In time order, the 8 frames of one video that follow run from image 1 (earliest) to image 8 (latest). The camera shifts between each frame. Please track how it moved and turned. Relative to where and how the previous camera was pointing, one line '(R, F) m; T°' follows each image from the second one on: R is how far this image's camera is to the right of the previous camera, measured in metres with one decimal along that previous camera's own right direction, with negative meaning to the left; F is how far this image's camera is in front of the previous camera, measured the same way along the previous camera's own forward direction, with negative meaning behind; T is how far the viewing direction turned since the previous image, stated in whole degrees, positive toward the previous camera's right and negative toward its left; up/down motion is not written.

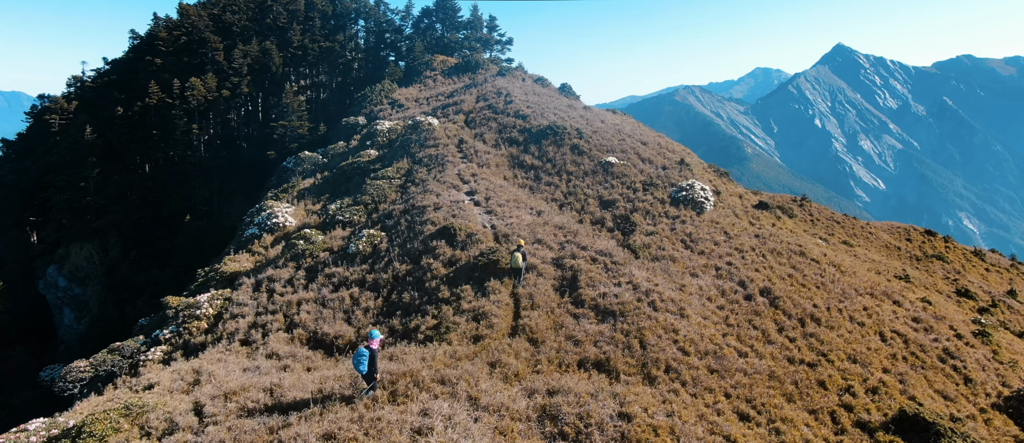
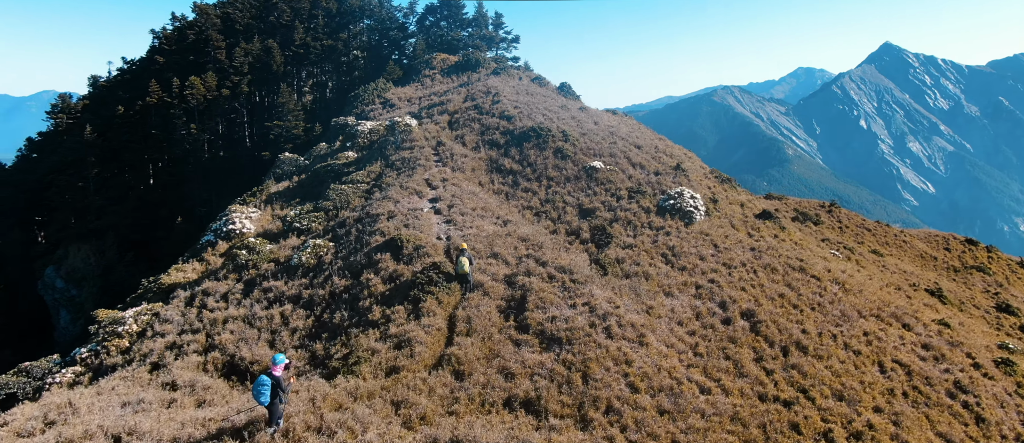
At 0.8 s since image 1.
(+2.6, +2.3) m; -2°
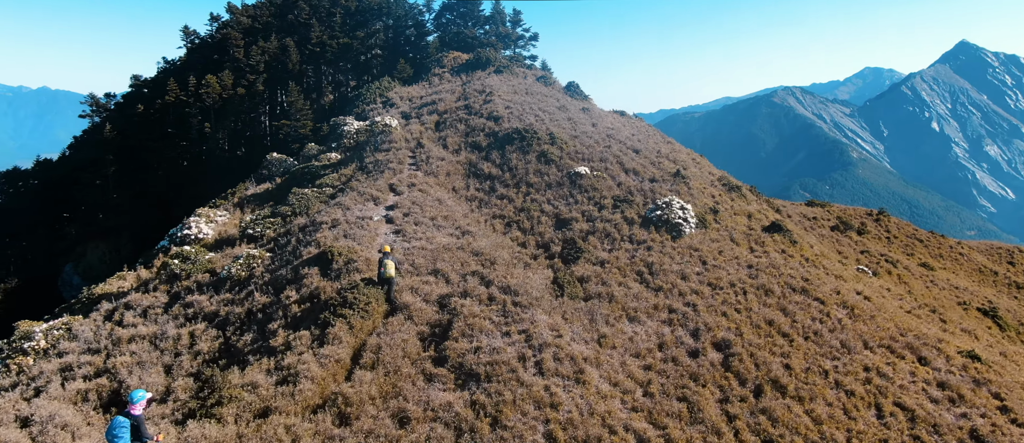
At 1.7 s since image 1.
(+3.3, +2.5) m; -4°
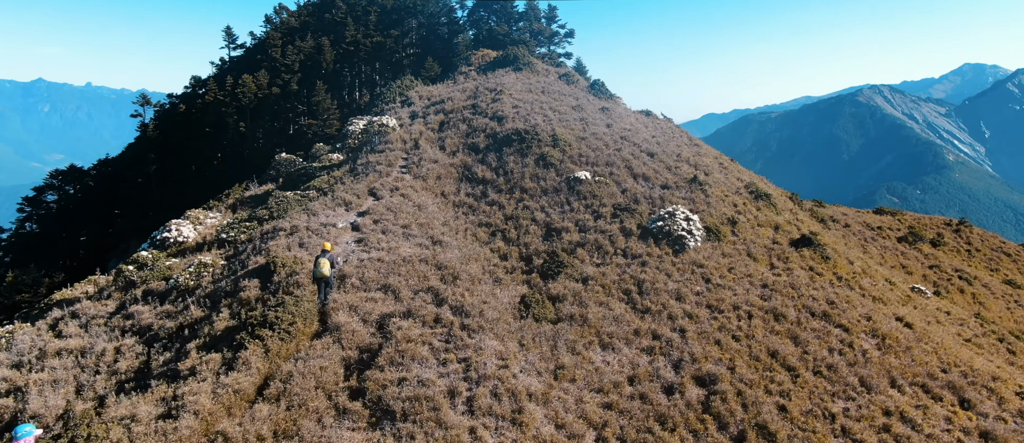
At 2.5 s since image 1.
(+3.0, +2.4) m; -5°
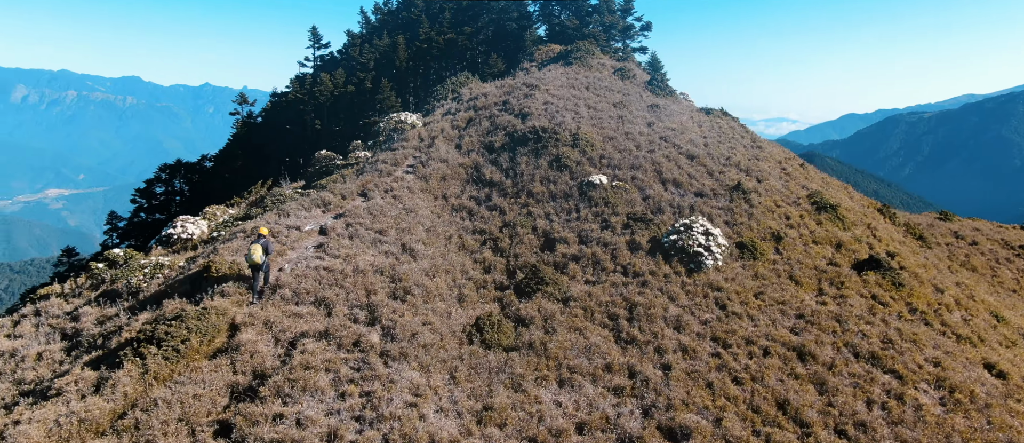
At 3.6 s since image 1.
(+4.0, +3.0) m; -9°
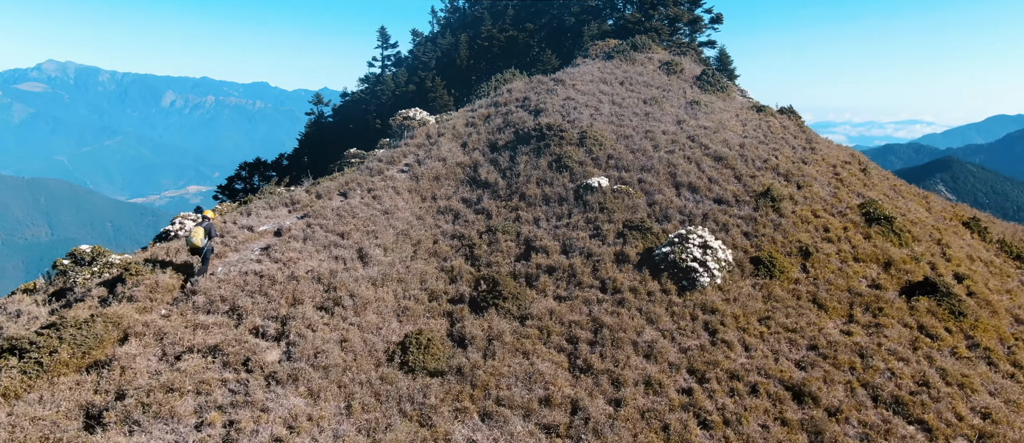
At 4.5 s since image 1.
(+3.7, +2.4) m; -8°
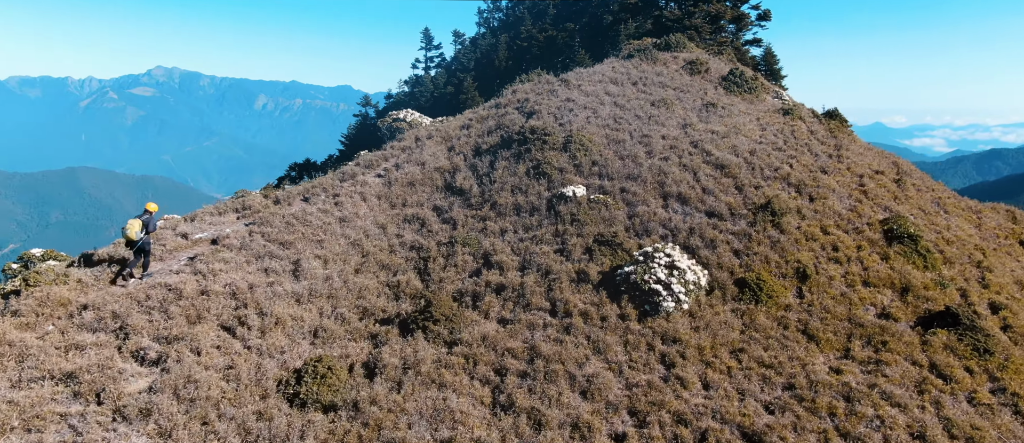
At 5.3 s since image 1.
(+3.2, +1.8) m; -5°
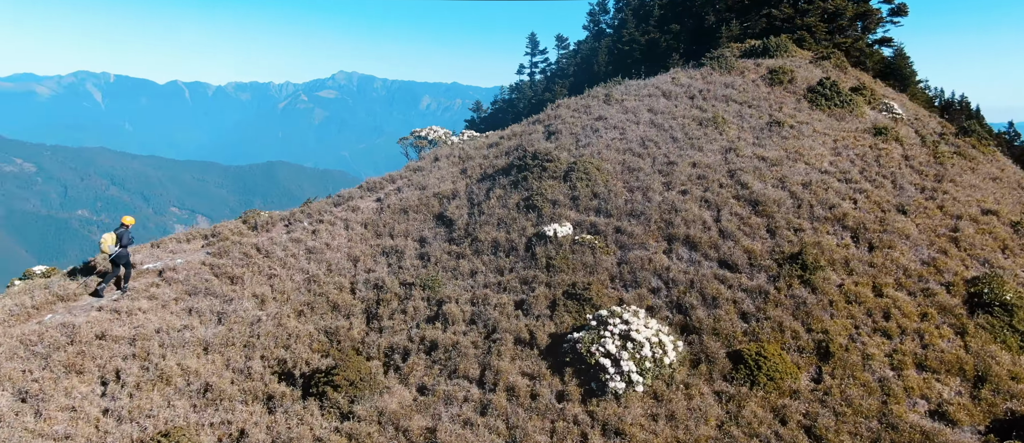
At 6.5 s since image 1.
(+4.6, +2.9) m; -11°
